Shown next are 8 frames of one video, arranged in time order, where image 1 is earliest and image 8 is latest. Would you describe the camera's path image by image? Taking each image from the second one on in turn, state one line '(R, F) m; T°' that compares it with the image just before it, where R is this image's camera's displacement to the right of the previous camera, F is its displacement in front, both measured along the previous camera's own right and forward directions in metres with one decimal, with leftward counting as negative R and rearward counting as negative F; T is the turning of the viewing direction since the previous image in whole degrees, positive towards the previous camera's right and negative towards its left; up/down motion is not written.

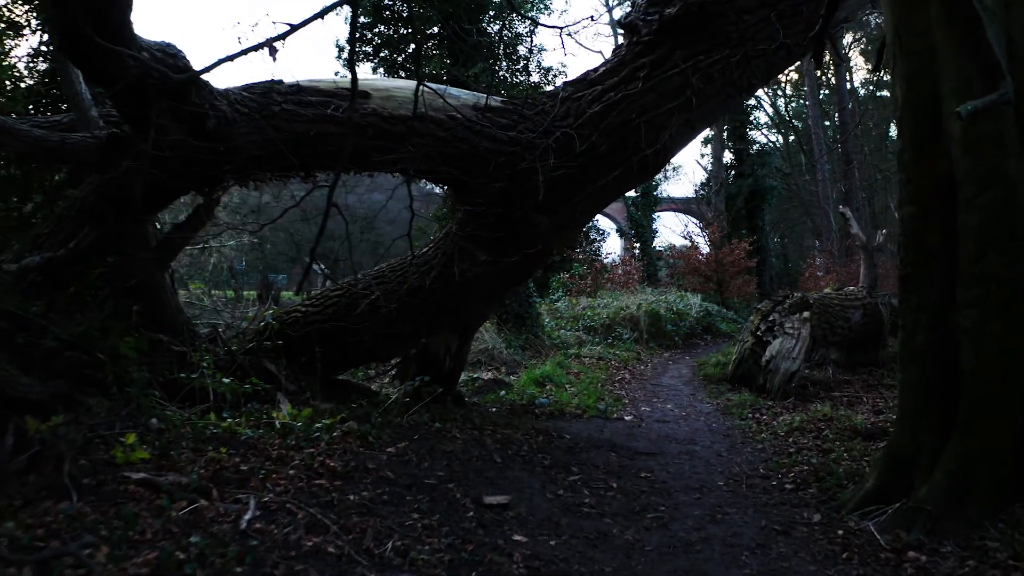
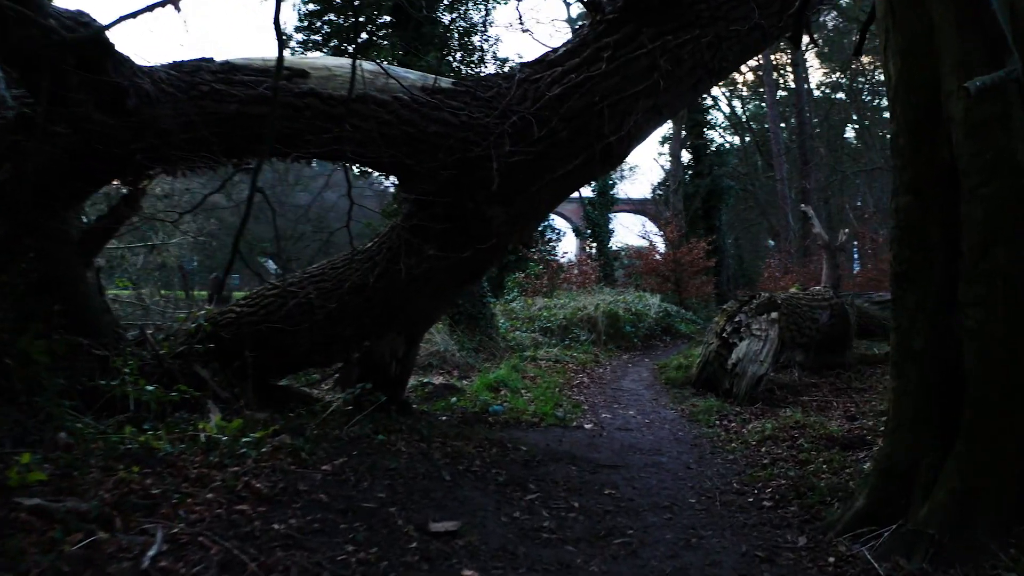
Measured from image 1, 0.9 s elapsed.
(0.0, +0.6) m; +2°
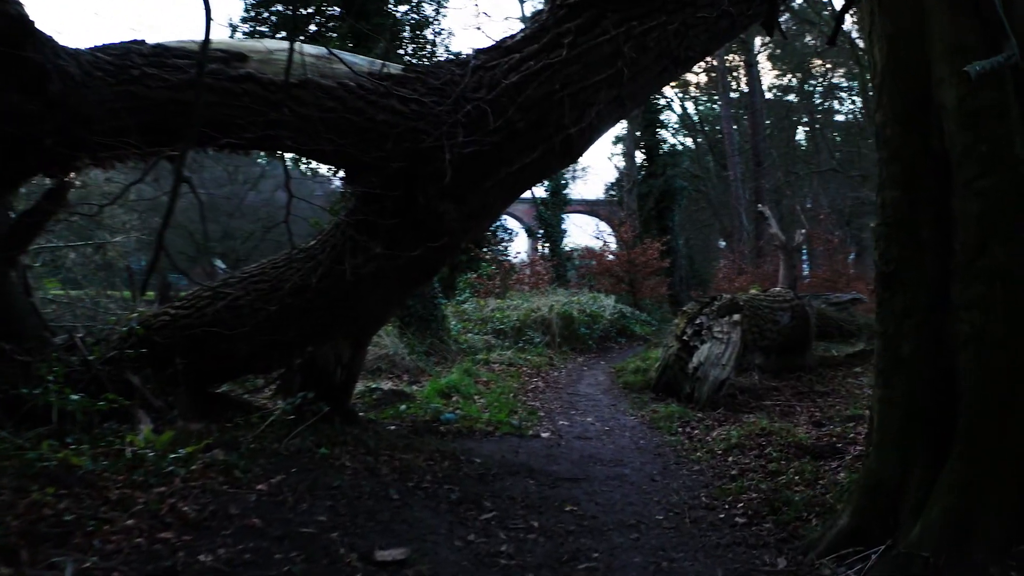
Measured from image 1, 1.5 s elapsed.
(0.0, +0.4) m; +2°
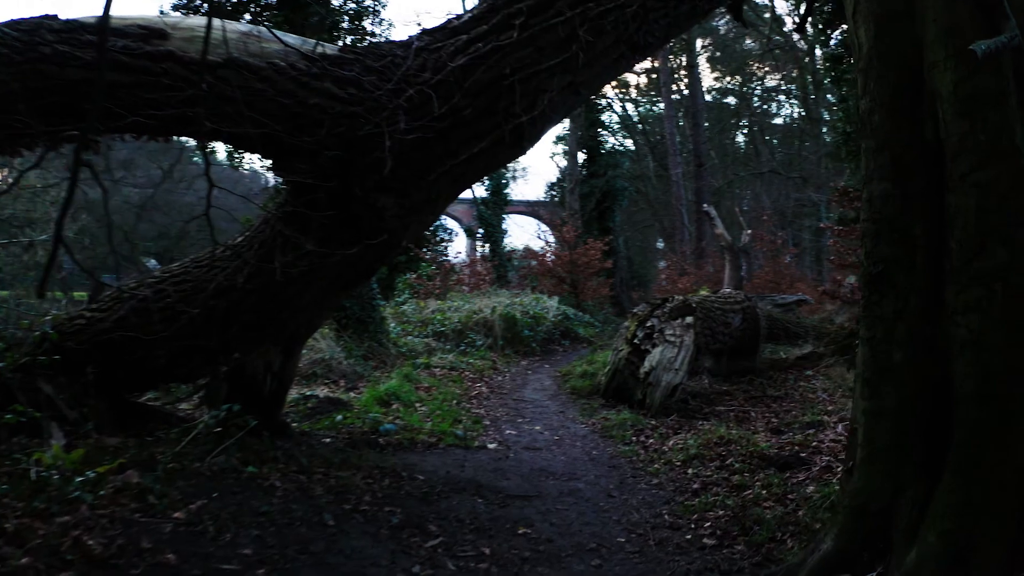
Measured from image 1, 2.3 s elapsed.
(0.0, +0.4) m; +3°
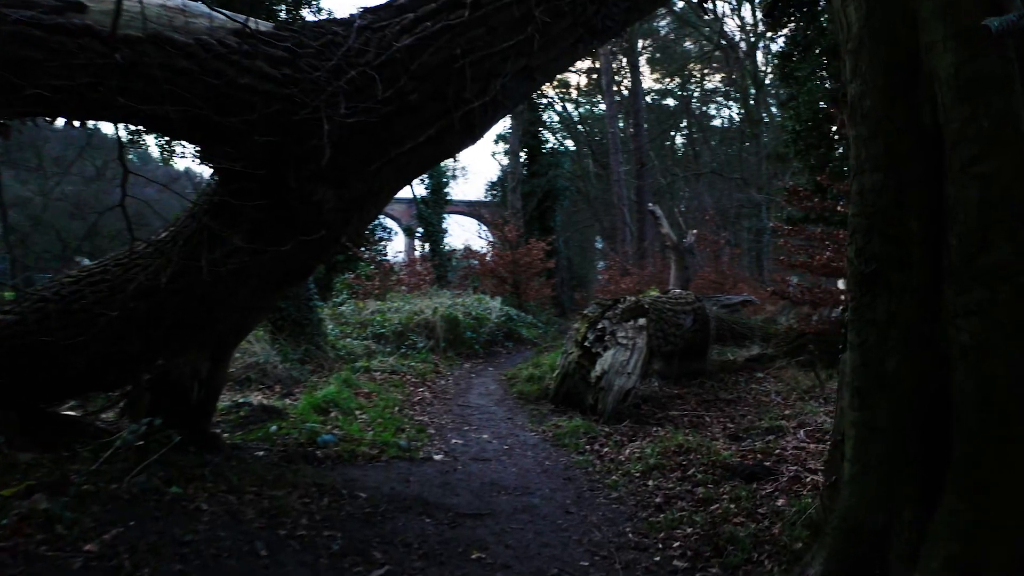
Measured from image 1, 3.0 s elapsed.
(-0.1, +0.4) m; +3°
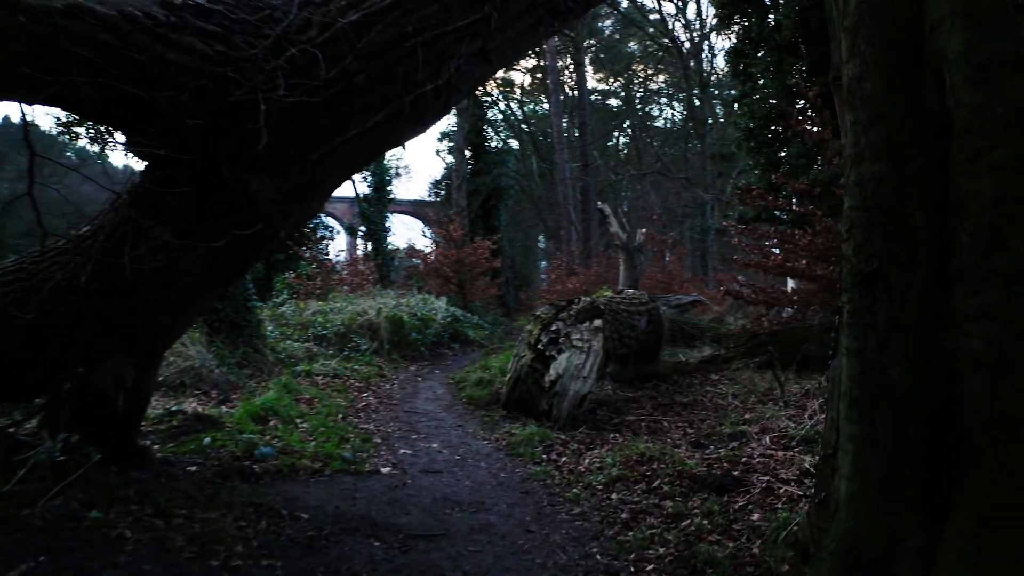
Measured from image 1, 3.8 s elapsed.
(-0.1, +0.4) m; +3°
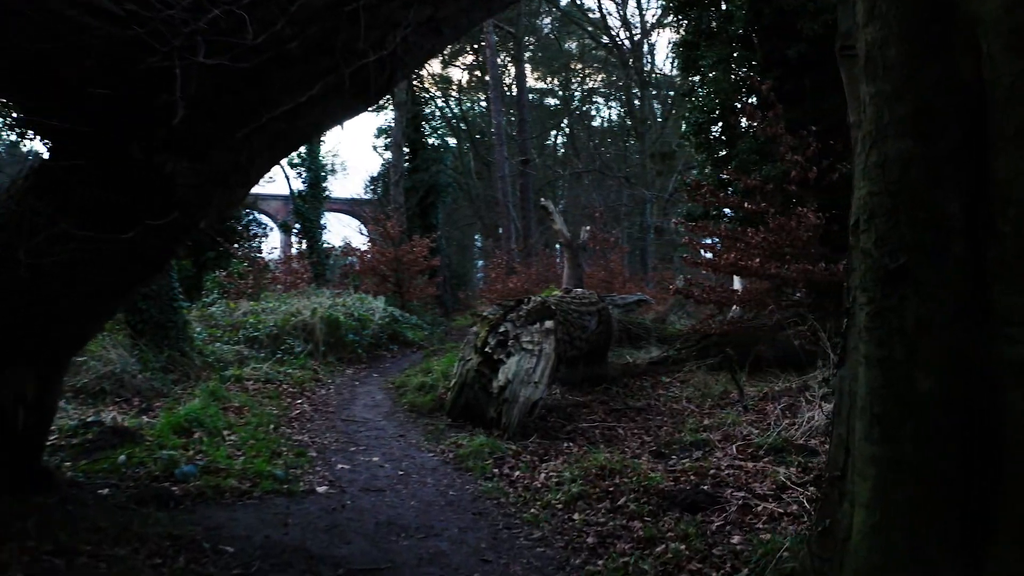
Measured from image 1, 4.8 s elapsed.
(-0.1, +0.5) m; +3°
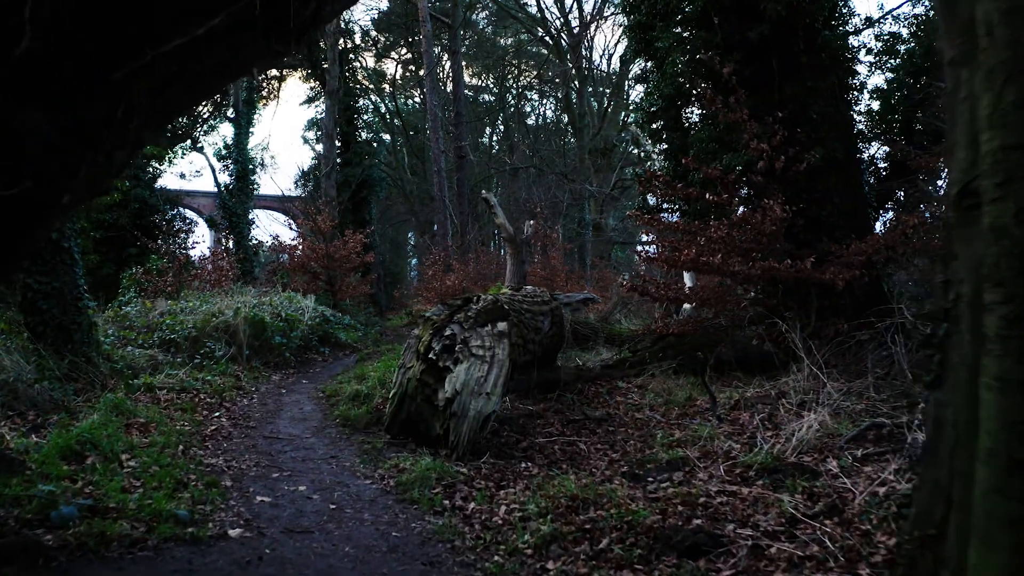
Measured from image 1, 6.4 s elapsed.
(-0.1, +0.9) m; +3°
